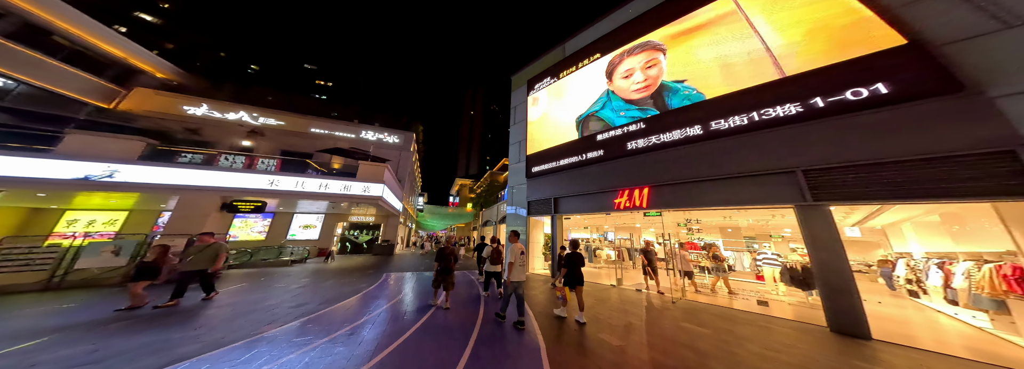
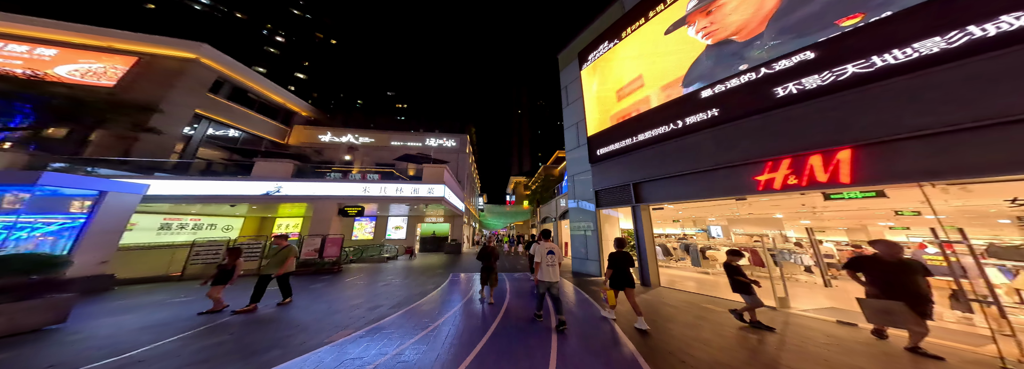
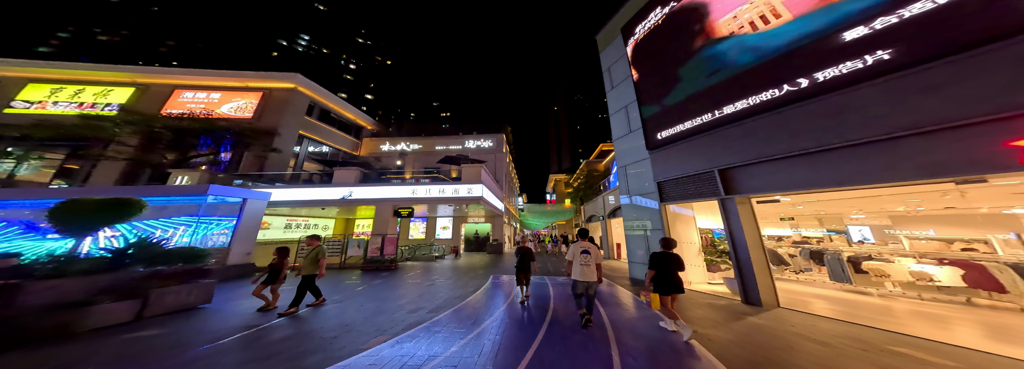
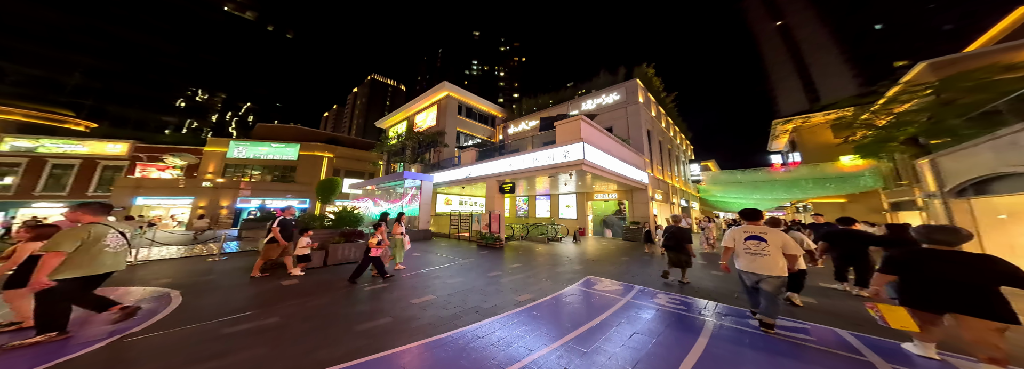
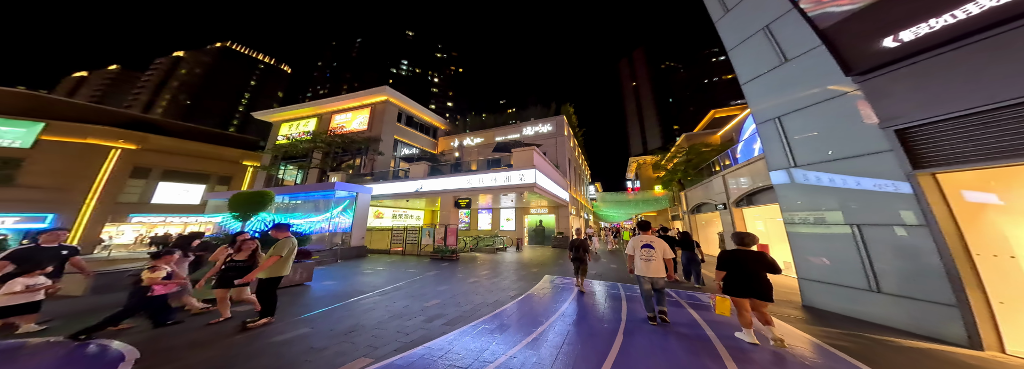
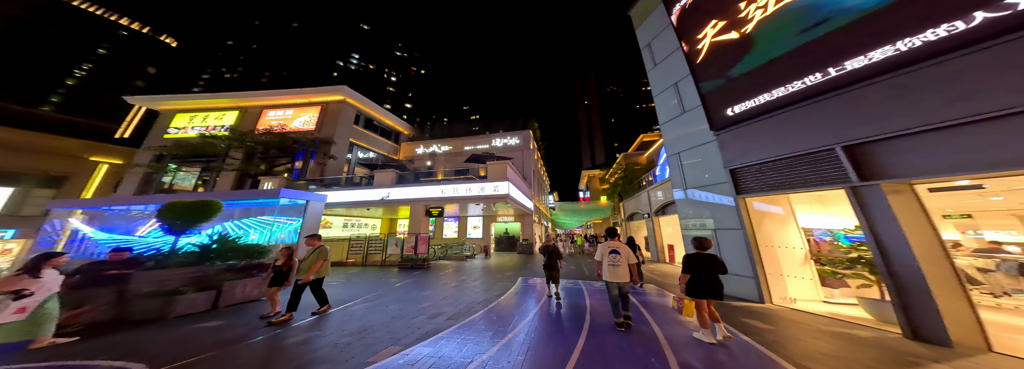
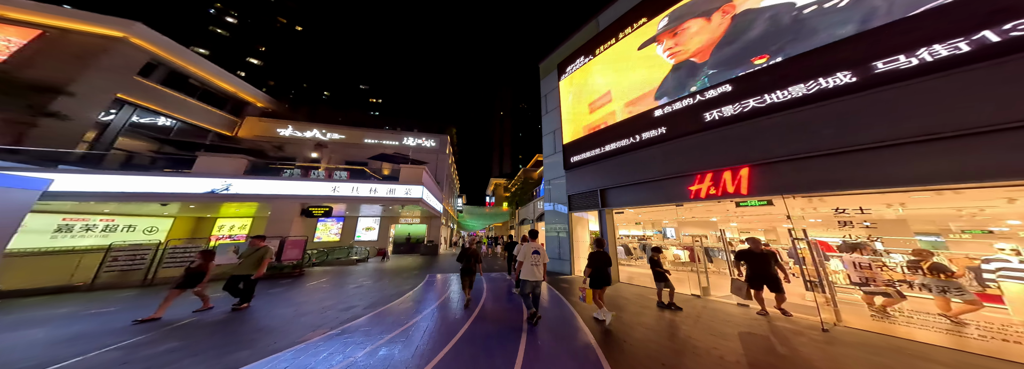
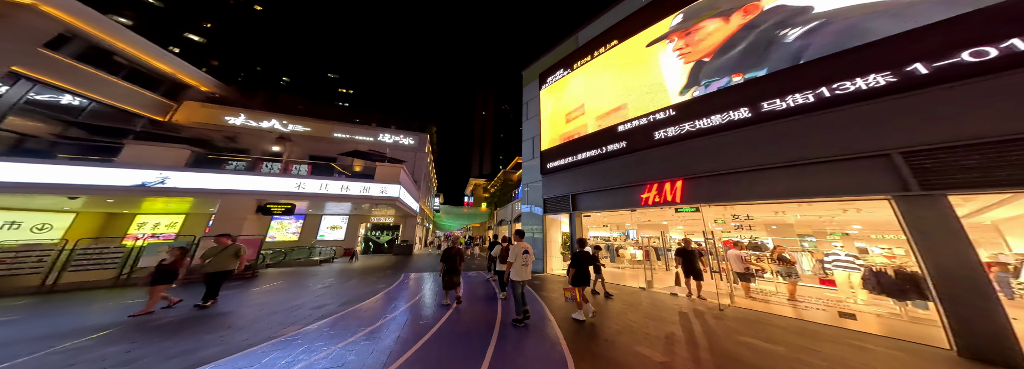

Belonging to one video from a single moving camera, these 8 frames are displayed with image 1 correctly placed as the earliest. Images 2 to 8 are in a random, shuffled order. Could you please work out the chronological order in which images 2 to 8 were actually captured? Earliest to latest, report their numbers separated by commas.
8, 7, 2, 3, 6, 5, 4
